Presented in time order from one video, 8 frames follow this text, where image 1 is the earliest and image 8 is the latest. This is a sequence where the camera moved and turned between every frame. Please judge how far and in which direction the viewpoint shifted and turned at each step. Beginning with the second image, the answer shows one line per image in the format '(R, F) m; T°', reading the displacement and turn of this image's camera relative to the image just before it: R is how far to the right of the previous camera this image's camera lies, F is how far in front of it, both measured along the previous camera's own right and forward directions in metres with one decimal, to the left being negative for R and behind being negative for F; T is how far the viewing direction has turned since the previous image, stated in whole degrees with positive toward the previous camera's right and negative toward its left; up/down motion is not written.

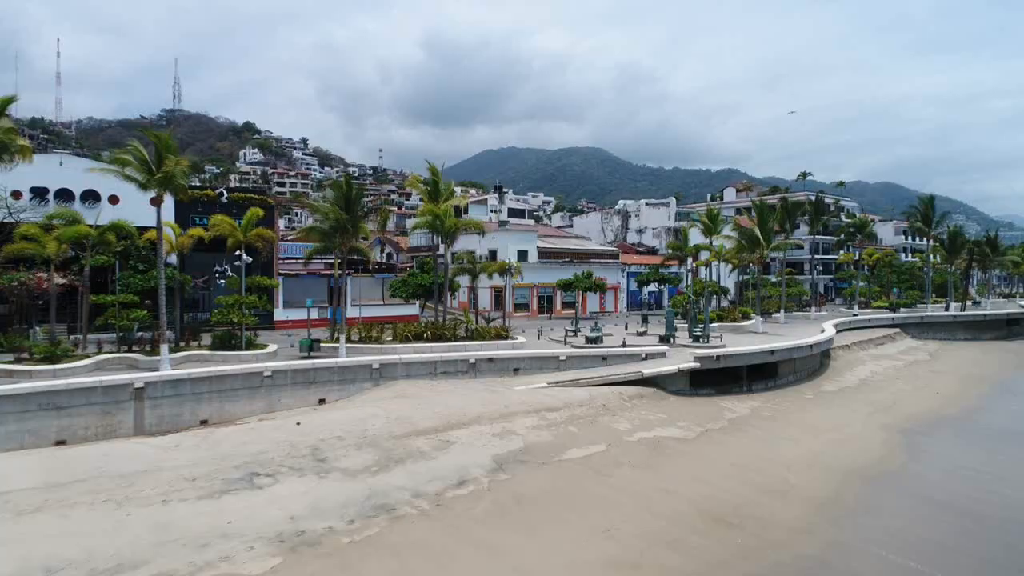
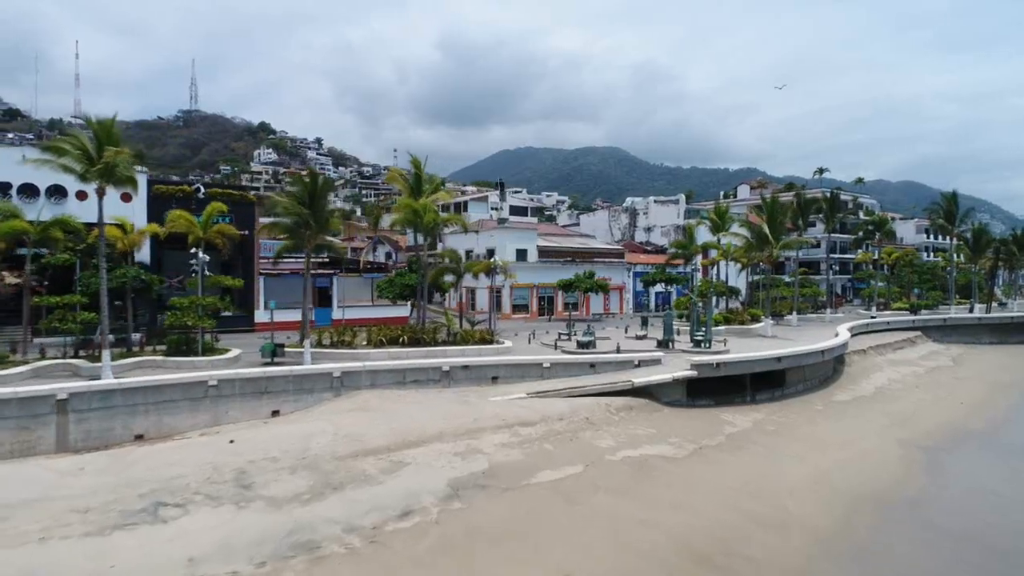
(+1.2, +2.0) m; -1°
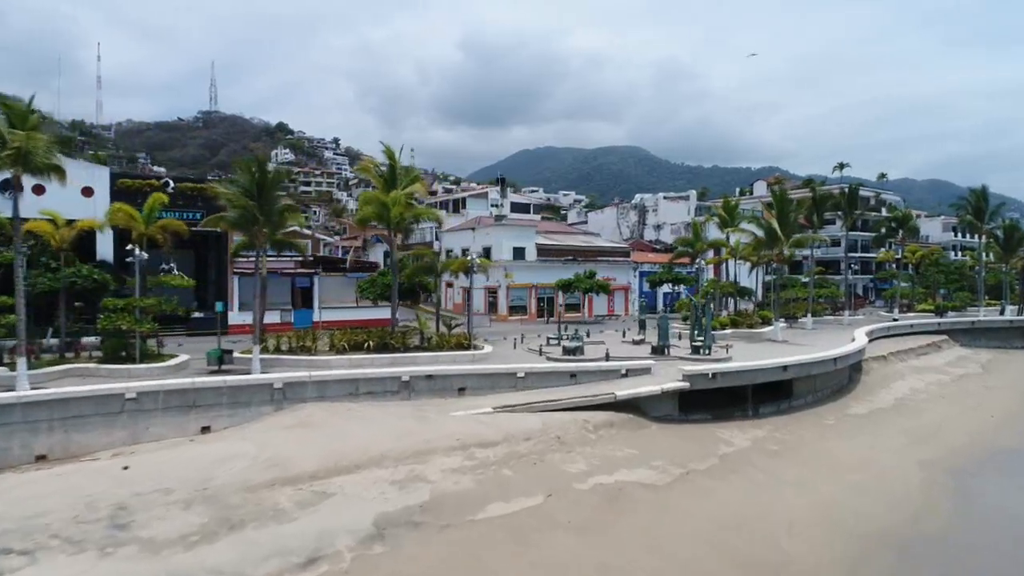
(+1.4, +2.3) m; -2°
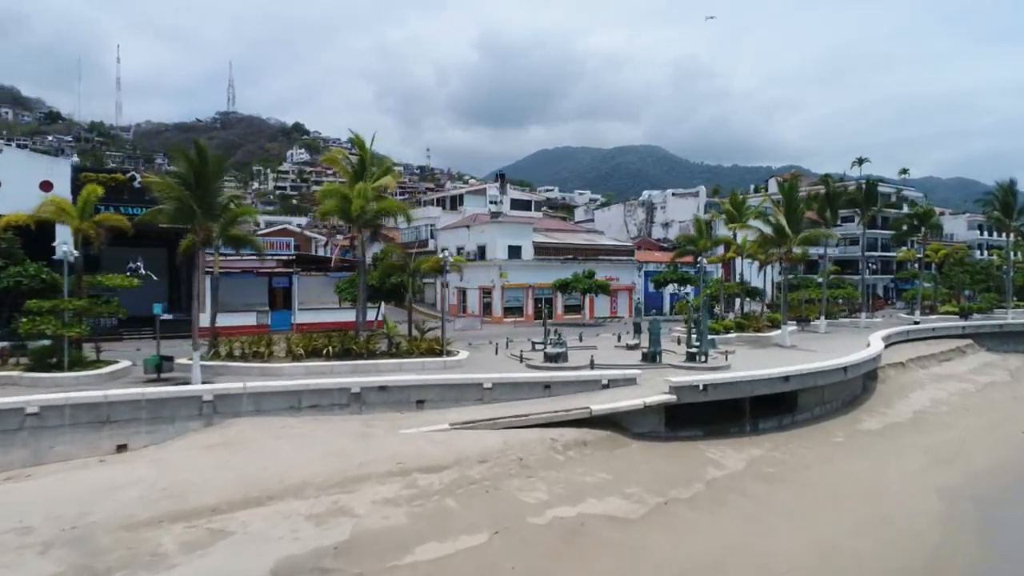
(+1.3, +2.1) m; -2°
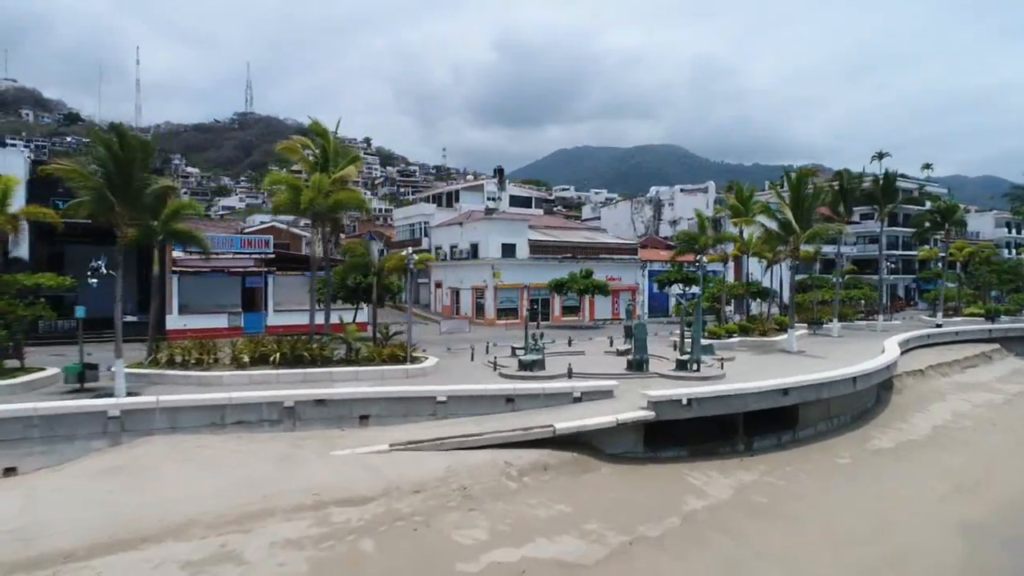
(+1.4, +2.1) m; -2°
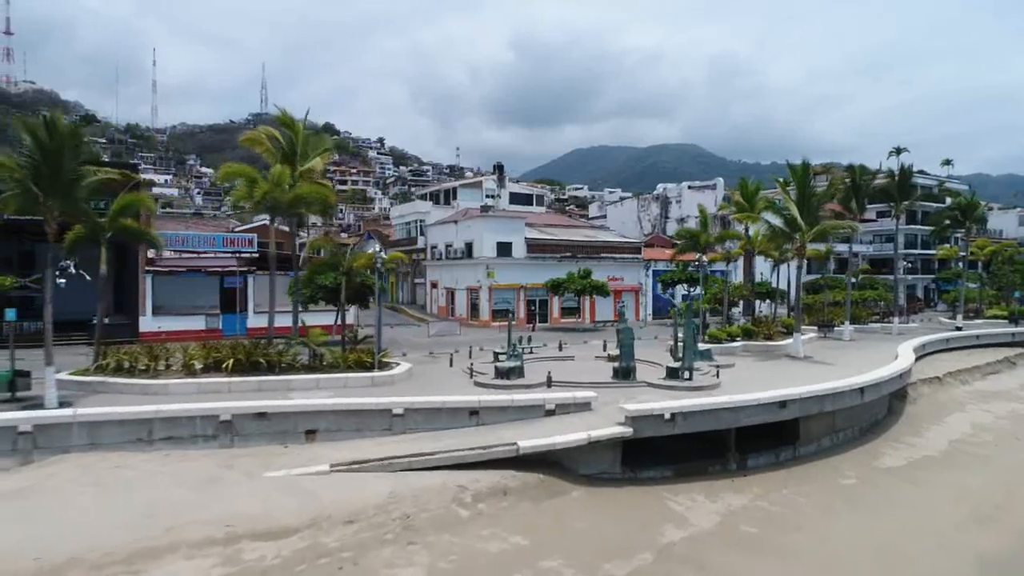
(+1.1, +1.6) m; -1°
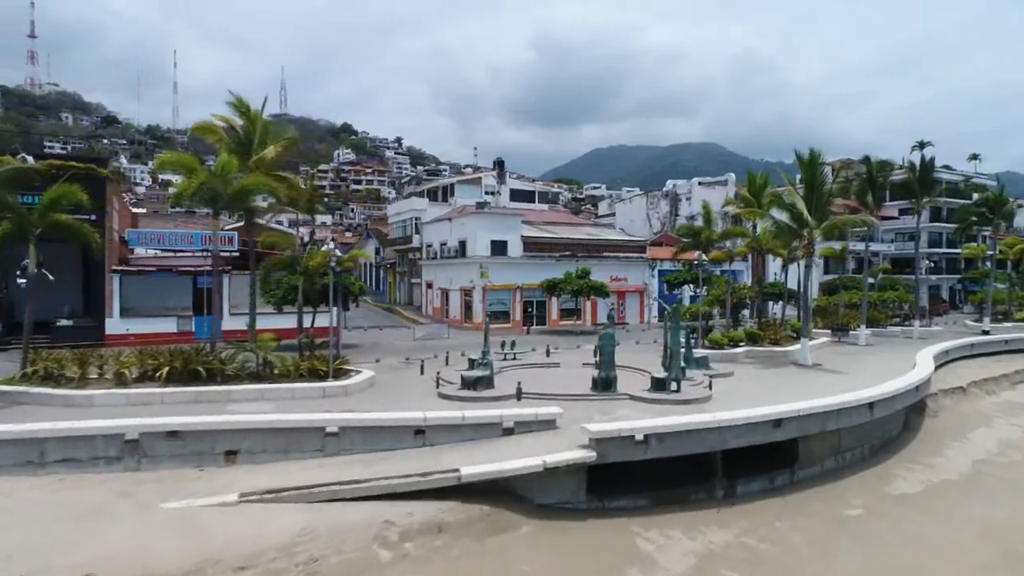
(+1.3, +1.8) m; -2°
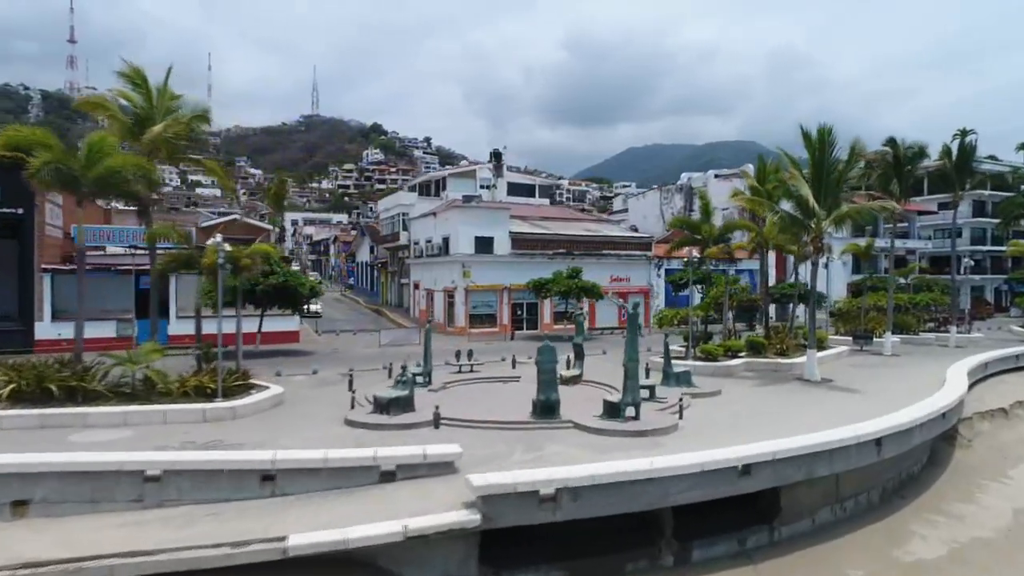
(+2.2, +3.1) m; -3°
